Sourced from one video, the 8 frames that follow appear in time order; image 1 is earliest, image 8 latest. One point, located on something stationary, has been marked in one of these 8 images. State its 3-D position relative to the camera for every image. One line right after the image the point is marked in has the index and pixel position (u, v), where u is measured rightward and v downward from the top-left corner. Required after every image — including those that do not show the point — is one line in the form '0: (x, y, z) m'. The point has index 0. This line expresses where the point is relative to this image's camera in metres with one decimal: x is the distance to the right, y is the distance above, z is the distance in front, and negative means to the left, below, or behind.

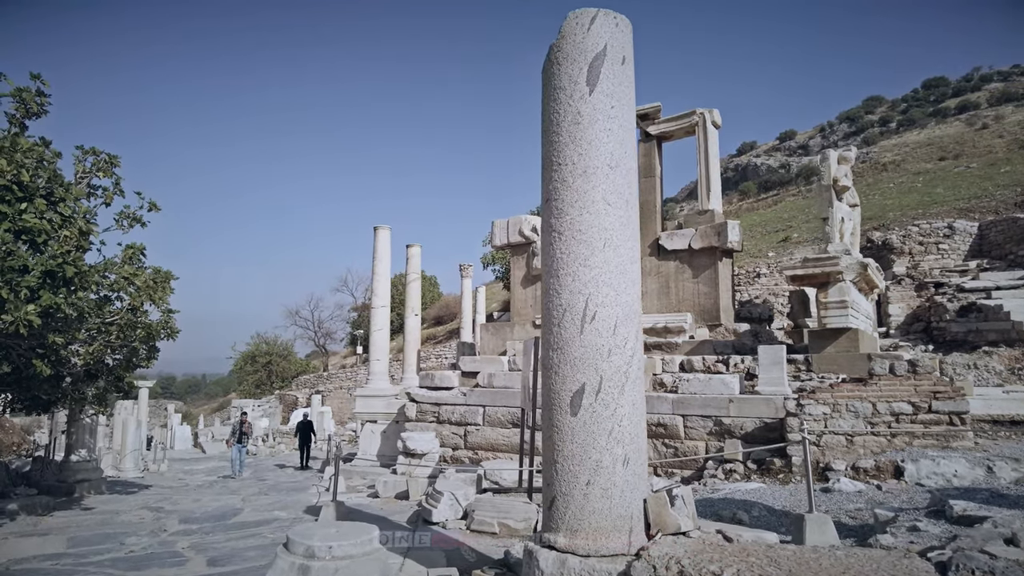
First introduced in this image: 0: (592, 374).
0: (+0.4, -0.4, +3.1) m
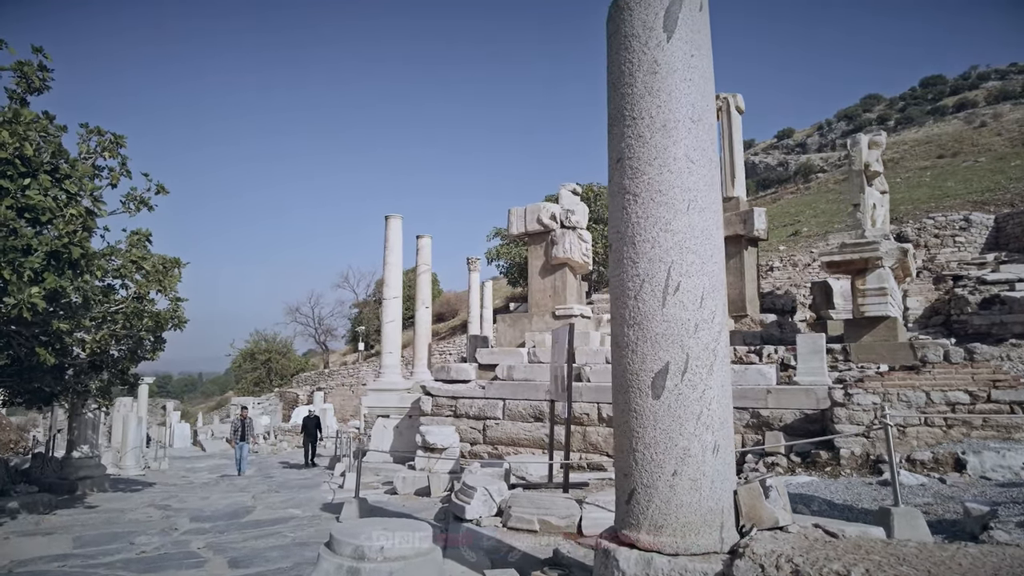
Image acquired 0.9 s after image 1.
0: (+0.7, -0.3, +2.8) m
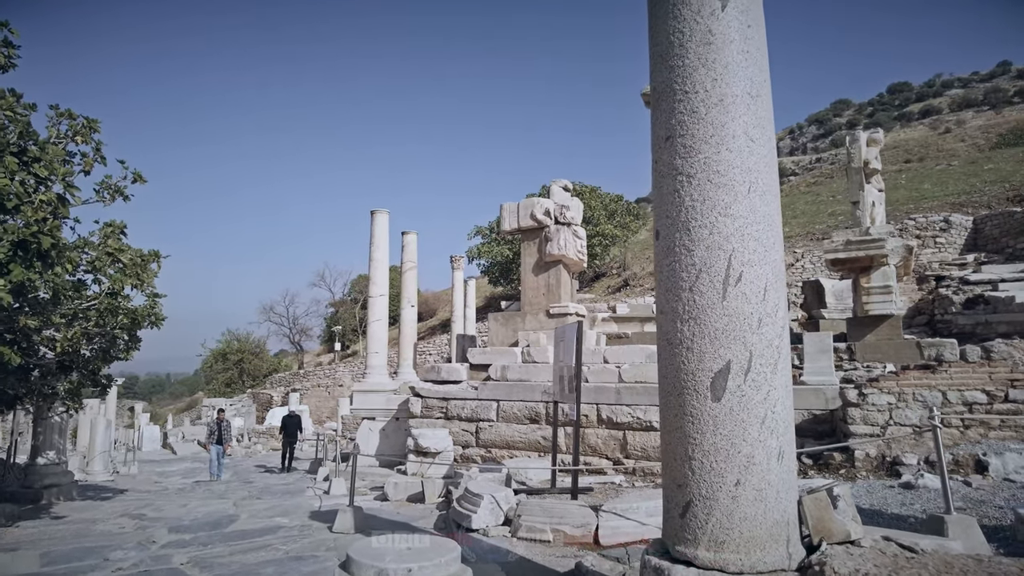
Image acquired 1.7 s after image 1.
0: (+0.9, -0.2, +2.5) m
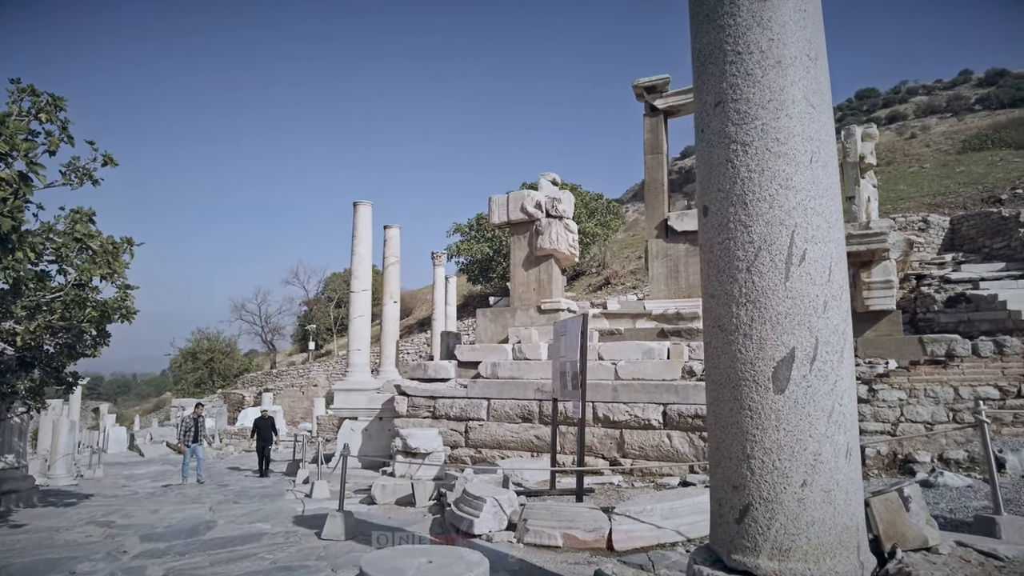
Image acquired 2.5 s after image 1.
0: (+1.1, -0.2, +2.3) m
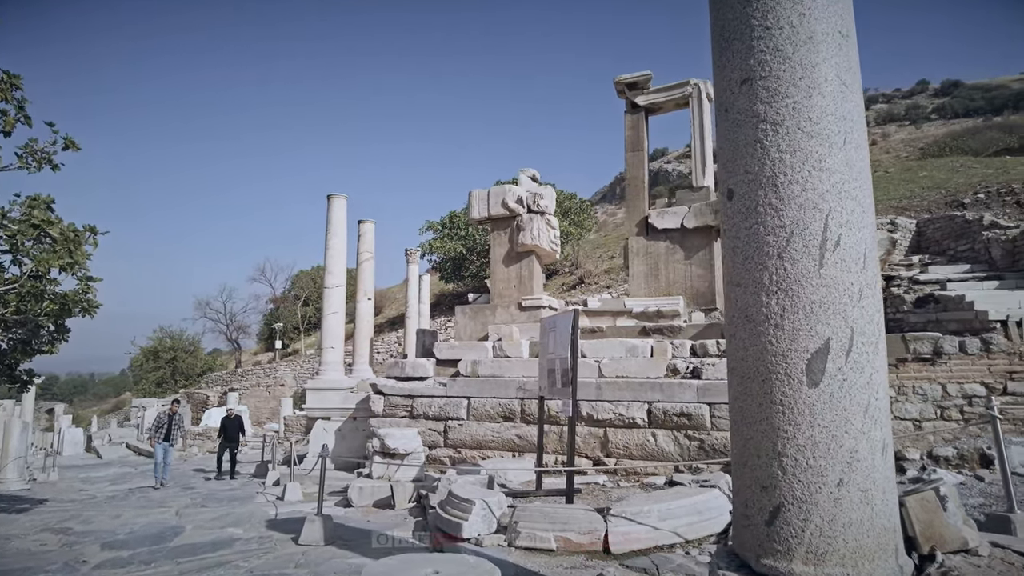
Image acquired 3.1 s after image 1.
0: (+1.1, -0.1, +2.1) m
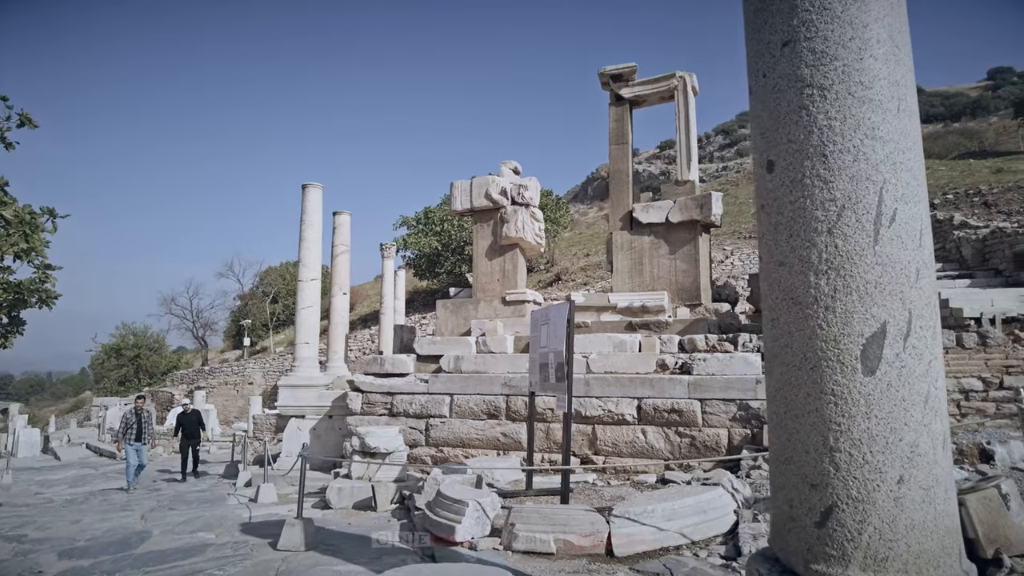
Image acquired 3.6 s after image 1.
0: (+1.2, -0.1, +1.9) m
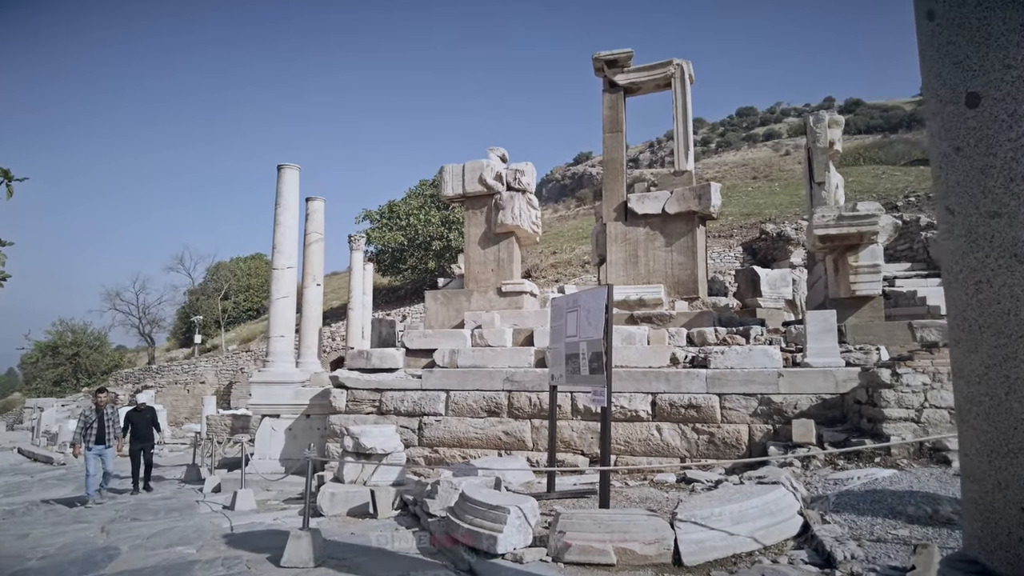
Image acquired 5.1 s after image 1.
0: (+1.6, +0.1, +1.6) m
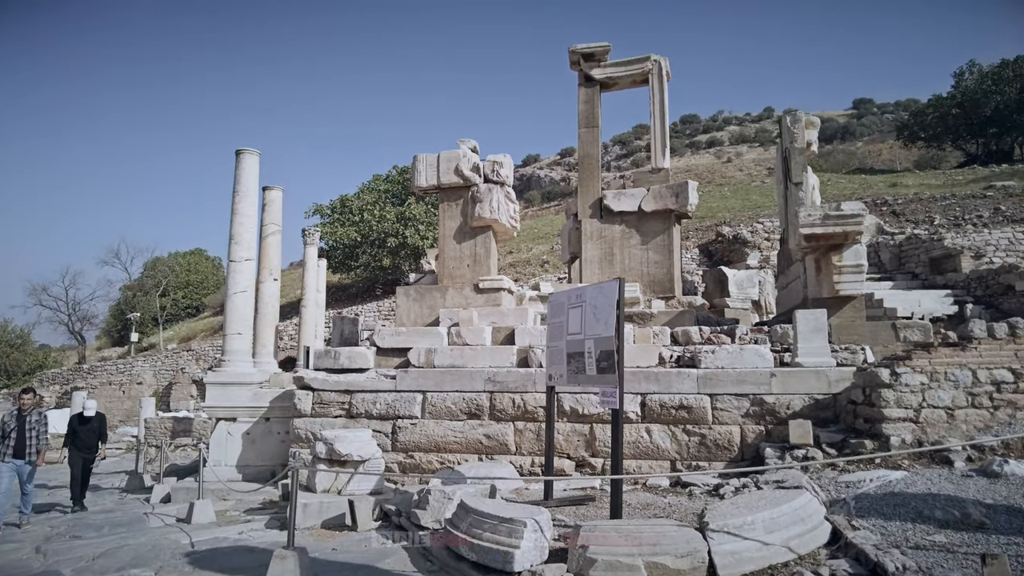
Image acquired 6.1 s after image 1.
0: (+1.9, +0.1, +1.4) m
